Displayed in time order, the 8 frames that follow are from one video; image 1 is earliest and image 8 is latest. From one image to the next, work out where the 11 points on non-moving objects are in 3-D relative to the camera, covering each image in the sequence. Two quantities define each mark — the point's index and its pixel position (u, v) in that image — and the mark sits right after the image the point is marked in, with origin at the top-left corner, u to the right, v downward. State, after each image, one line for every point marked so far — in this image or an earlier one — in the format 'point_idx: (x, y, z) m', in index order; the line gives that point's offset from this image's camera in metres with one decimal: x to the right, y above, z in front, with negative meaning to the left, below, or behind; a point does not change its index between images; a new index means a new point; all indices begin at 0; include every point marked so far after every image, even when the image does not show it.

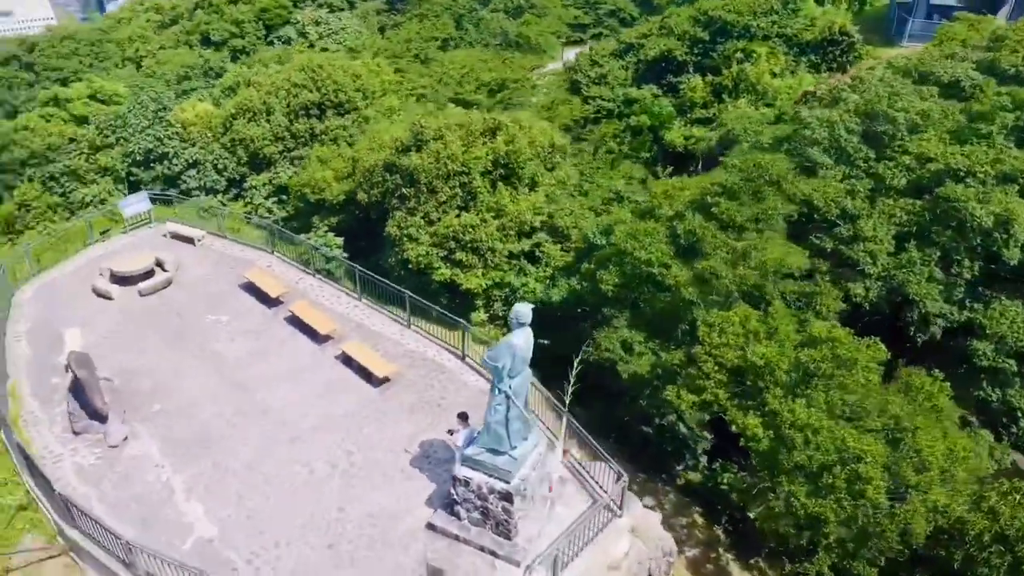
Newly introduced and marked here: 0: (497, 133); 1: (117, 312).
0: (-0.4, +3.8, +19.9) m
1: (-8.8, -0.5, +18.1) m
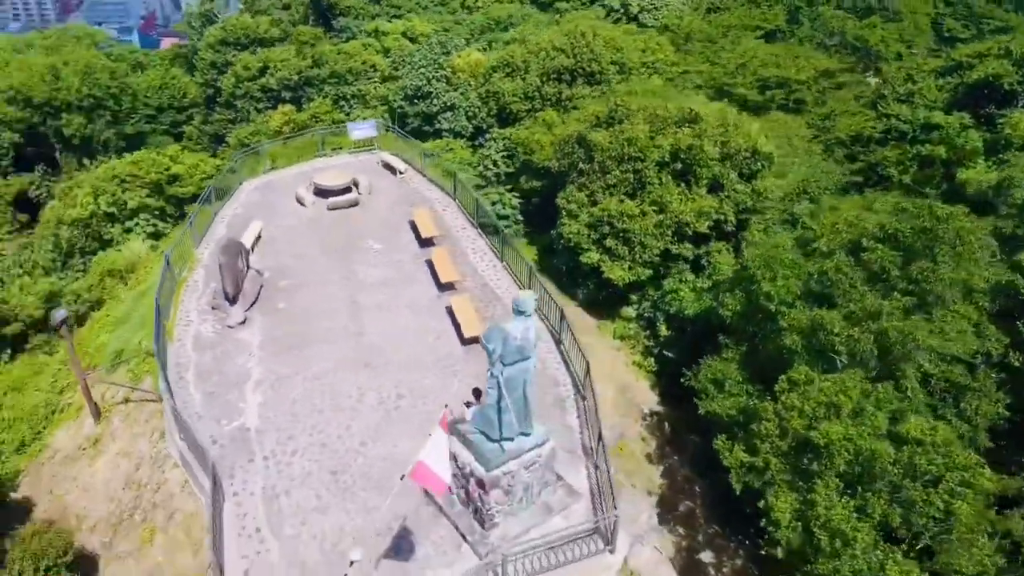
0: (+4.0, +3.7, +18.4) m
1: (-5.2, +1.8, +20.2) m
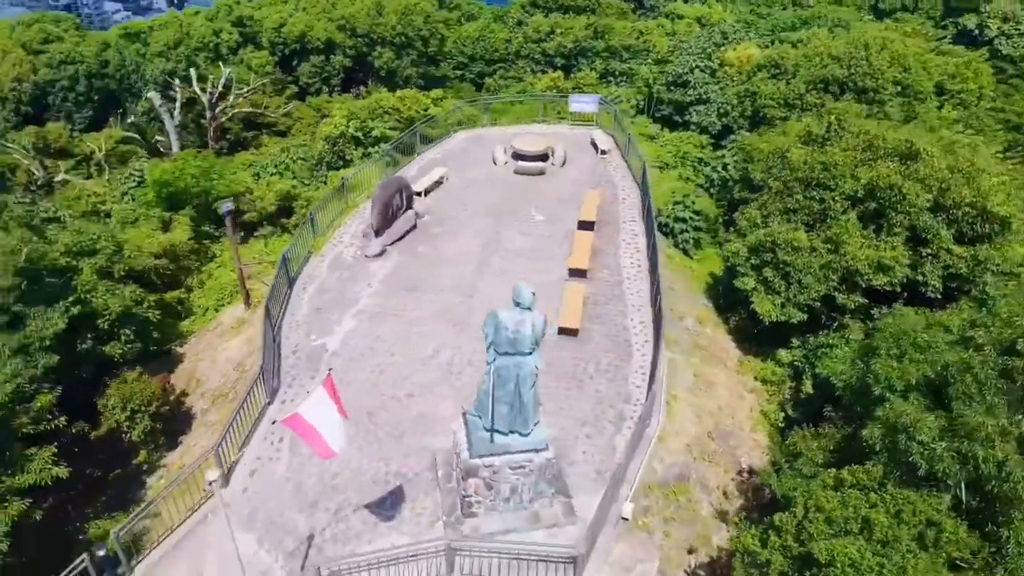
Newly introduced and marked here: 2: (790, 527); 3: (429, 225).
0: (+7.5, +2.4, +15.4) m
1: (-0.6, +2.9, +20.6) m
2: (+3.3, -2.9, +9.7) m
3: (-1.9, +1.4, +18.4) m
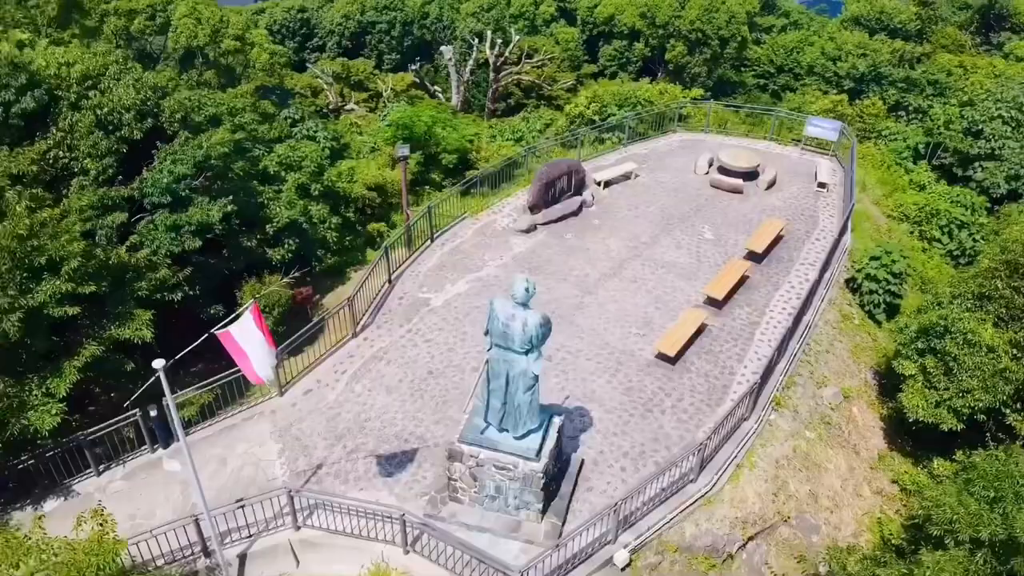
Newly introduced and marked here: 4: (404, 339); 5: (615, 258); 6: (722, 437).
0: (+9.4, +0.2, +11.7) m
1: (+4.1, +2.6, +19.3) m
2: (+2.2, -3.5, +8.1) m
3: (+1.7, +1.6, +17.9) m
4: (-1.9, -0.9, +14.2) m
5: (+2.1, +0.6, +16.4) m
6: (+3.2, -2.3, +12.4) m
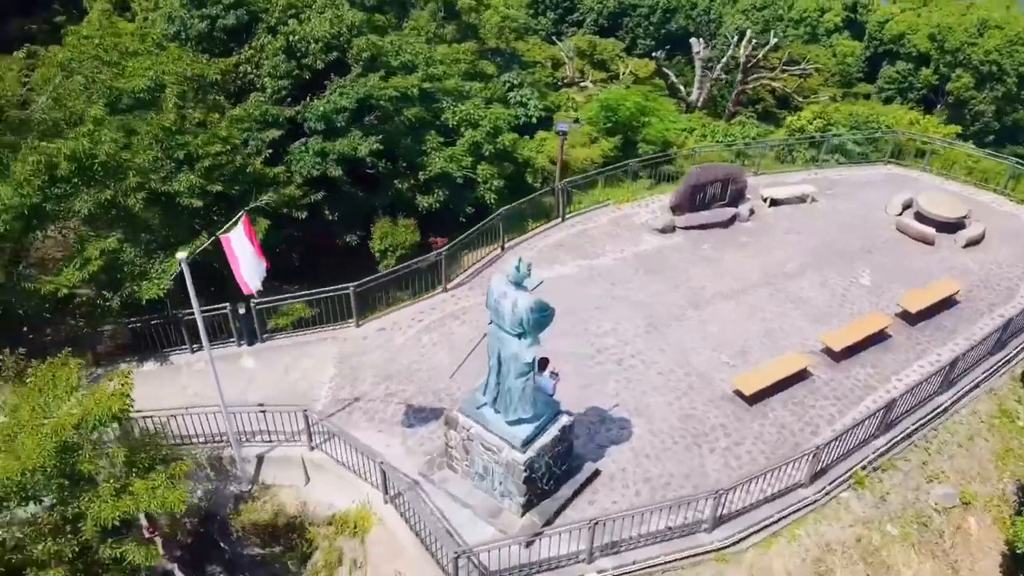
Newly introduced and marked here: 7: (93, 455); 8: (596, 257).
0: (+9.5, -1.9, +8.3) m
1: (+7.5, +1.5, +17.1) m
2: (+0.9, -3.7, +7.2) m
3: (+4.6, +1.2, +16.4) m
4: (-0.4, -0.3, +14.1) m
5: (+4.3, +0.1, +15.0) m
6: (+3.4, -2.8, +11.0) m
7: (-5.1, -2.0, +9.8) m
8: (+1.6, +0.6, +15.4) m
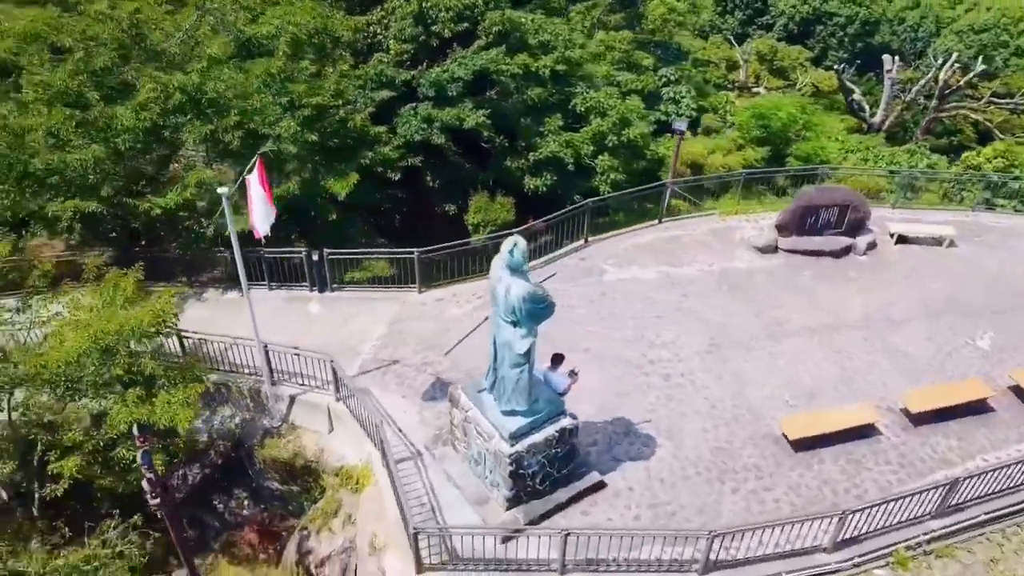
0: (+8.7, -3.3, +6.0) m
1: (+9.2, +0.3, +14.9) m
2: (-0.1, -3.6, +6.8) m
3: (+6.3, +0.4, +14.9) m
4: (+0.6, -0.1, +13.8) m
5: (+5.4, -0.5, +13.6) m
6: (+3.3, -3.2, +9.9) m
7: (-5.1, -1.0, +10.6) m
8: (+3.0, +0.4, +14.6) m
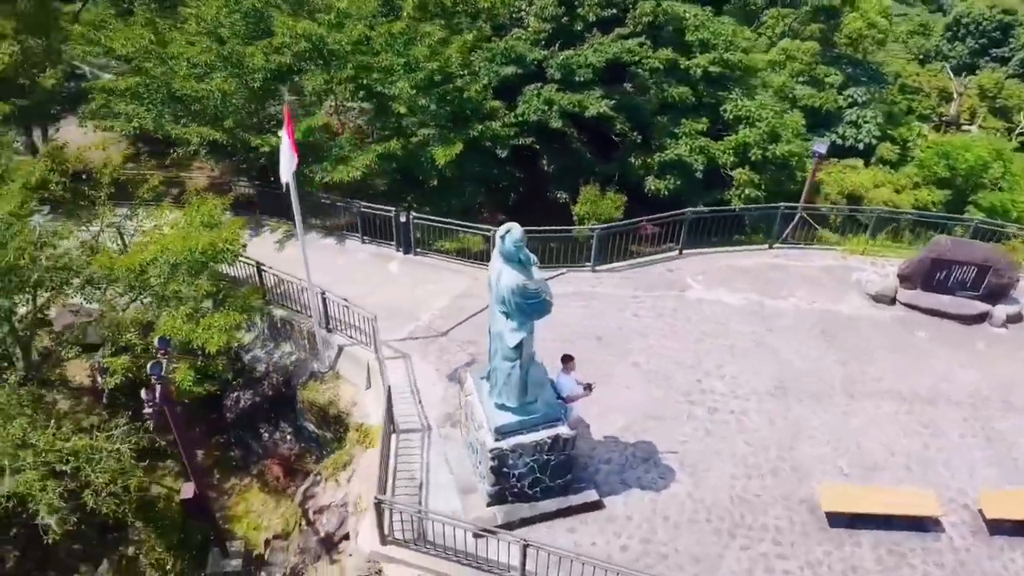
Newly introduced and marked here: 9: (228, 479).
0: (+7.1, -4.8, +3.8) m
1: (+10.3, -1.5, +12.2) m
2: (-1.2, -3.4, +6.6) m
3: (+7.5, -0.7, +12.9) m
4: (+1.8, -0.2, +13.1) m
5: (+6.2, -1.5, +11.8) m
6: (+2.8, -3.7, +8.8) m
7: (-4.6, +0.1, +11.3) m
8: (+4.3, -0.2, +13.3) m
9: (-4.7, -3.1, +13.4) m
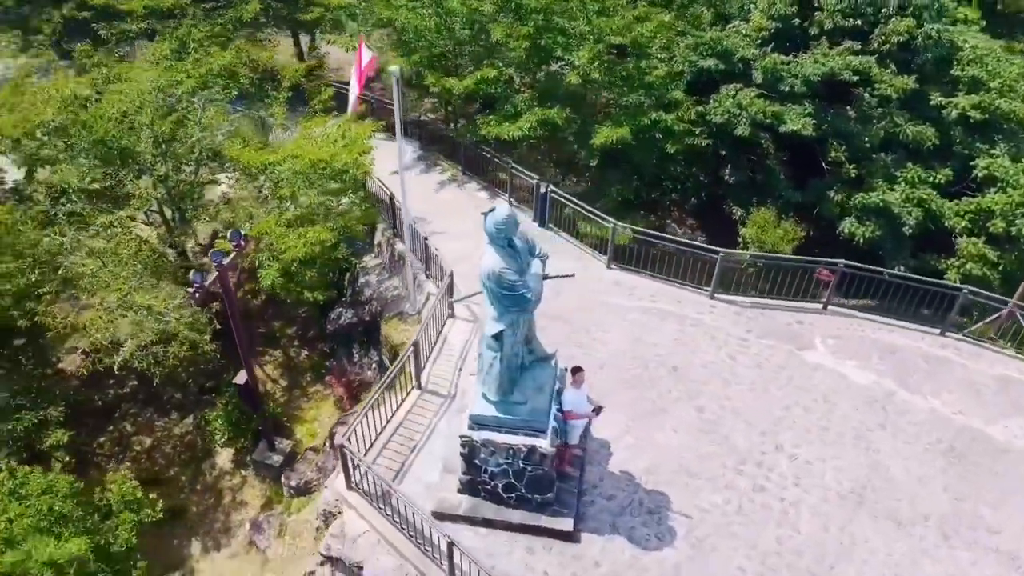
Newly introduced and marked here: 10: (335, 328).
0: (+3.4, -6.4, +1.4) m
1: (+10.0, -4.4, +8.1) m
2: (-2.7, -2.7, +6.7) m
3: (+8.0, -2.9, +9.5) m
4: (+3.1, -0.7, +11.6) m
5: (+6.3, -3.2, +9.0) m
6: (+1.6, -4.2, +7.5) m
7: (-3.2, +1.5, +12.0) m
8: (+5.4, -1.4, +10.9) m
9: (-3.5, -1.7, +14.2) m
10: (-3.1, -0.7, +14.3) m
